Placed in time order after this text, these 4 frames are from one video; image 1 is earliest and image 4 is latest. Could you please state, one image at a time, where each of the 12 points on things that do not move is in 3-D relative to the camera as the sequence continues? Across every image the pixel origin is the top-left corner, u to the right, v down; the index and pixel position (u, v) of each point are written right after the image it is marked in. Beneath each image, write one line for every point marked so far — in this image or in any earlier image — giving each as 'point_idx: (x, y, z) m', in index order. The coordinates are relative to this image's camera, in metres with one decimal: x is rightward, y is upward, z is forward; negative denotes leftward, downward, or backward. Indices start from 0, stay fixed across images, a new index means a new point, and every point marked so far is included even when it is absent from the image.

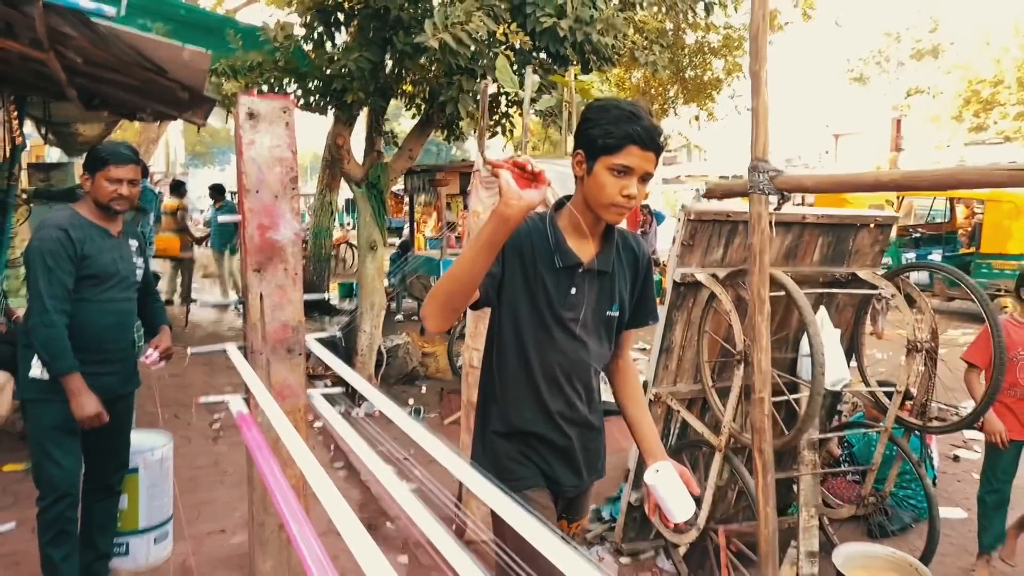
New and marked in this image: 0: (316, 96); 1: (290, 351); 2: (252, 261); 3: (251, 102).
0: (-1.7, +1.6, +6.7) m
1: (-0.8, -0.2, +2.9) m
2: (-0.9, +0.1, +2.9) m
3: (-0.9, +0.7, +2.9) m
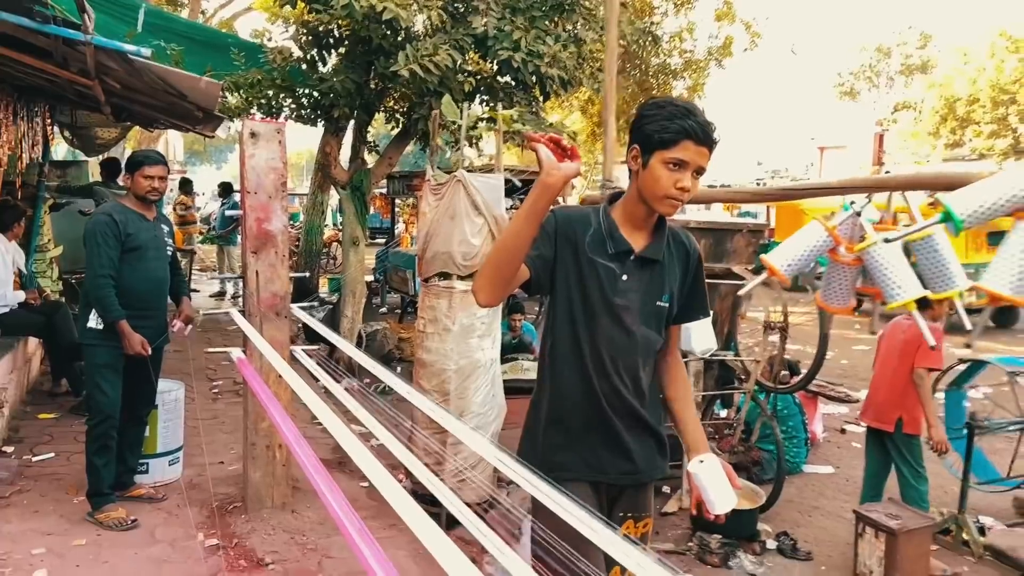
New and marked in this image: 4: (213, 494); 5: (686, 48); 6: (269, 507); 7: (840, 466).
0: (-2.0, +1.7, +7.6) m
1: (-1.2, -0.1, +3.9) m
2: (-1.3, +0.2, +3.9) m
3: (-1.3, +0.8, +3.8) m
4: (-1.6, -1.1, +4.3) m
5: (+2.6, +3.6, +11.8) m
6: (-1.3, -1.1, +4.1) m
7: (+2.4, -1.3, +5.8) m
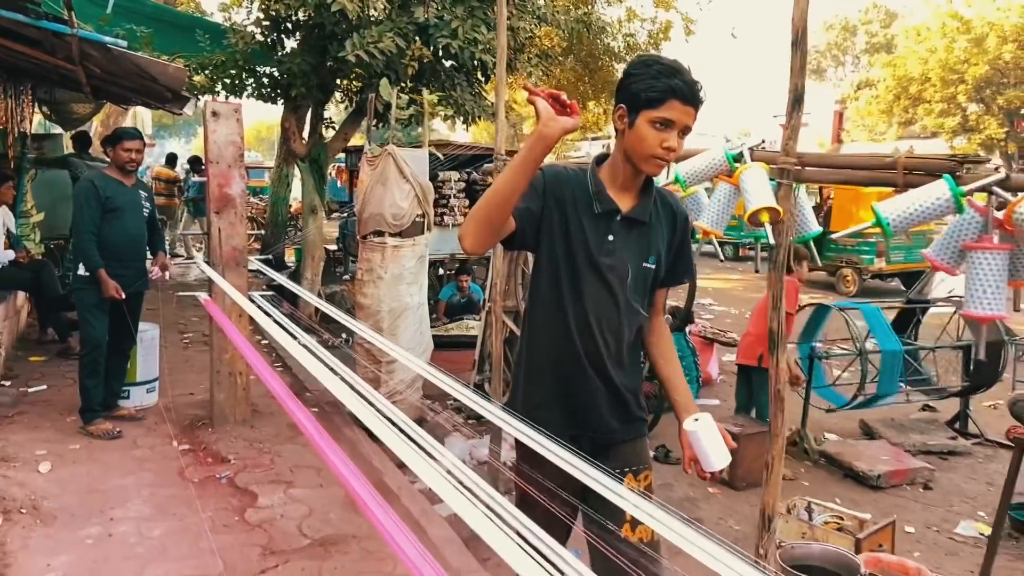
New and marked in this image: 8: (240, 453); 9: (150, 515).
0: (-2.6, +2.1, +8.4) m
1: (-1.7, +0.1, +4.8) m
2: (-1.8, +0.5, +4.7) m
3: (-1.8, +1.1, +4.6) m
4: (-2.2, -0.8, +5.2) m
5: (+1.9, +4.1, +12.6) m
6: (-1.8, -0.8, +4.9) m
7: (+1.8, -1.0, +6.8) m
8: (-1.6, -1.0, +4.6) m
9: (-1.7, -1.1, +3.7) m
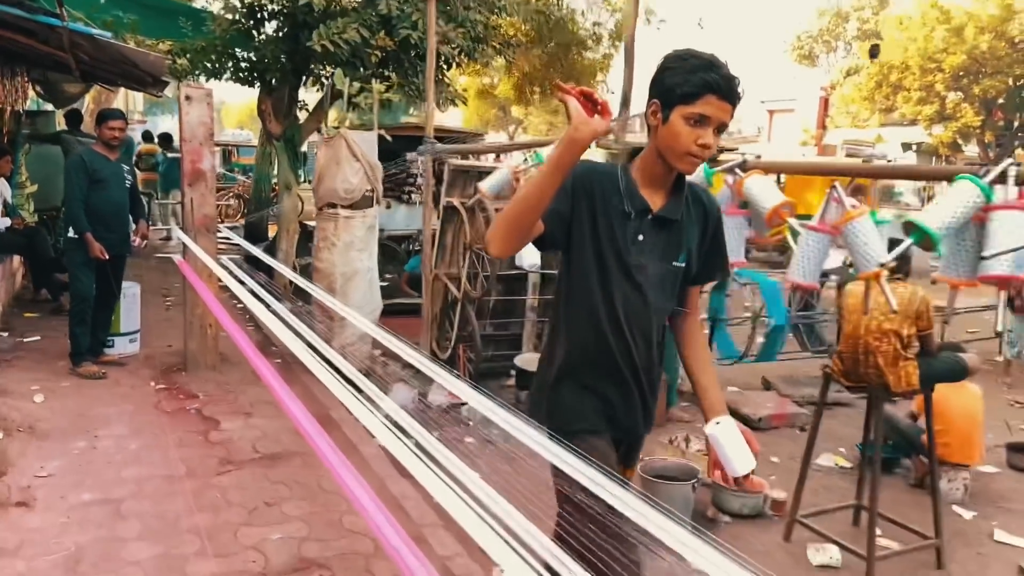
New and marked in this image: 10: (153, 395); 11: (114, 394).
0: (-3.1, +2.5, +9.1) m
1: (-2.1, +0.4, +5.5) m
2: (-2.2, +0.7, +5.4) m
3: (-2.2, +1.3, +5.4) m
4: (-2.6, -0.6, +6.0) m
5: (+1.4, +4.5, +13.3) m
6: (-2.2, -0.6, +5.7) m
7: (+1.3, -0.7, +7.6) m
8: (-2.1, -0.7, +5.3) m
9: (-2.2, -0.8, +4.5) m
10: (-2.4, -0.7, +5.2) m
11: (-2.6, -0.7, +5.2) m
